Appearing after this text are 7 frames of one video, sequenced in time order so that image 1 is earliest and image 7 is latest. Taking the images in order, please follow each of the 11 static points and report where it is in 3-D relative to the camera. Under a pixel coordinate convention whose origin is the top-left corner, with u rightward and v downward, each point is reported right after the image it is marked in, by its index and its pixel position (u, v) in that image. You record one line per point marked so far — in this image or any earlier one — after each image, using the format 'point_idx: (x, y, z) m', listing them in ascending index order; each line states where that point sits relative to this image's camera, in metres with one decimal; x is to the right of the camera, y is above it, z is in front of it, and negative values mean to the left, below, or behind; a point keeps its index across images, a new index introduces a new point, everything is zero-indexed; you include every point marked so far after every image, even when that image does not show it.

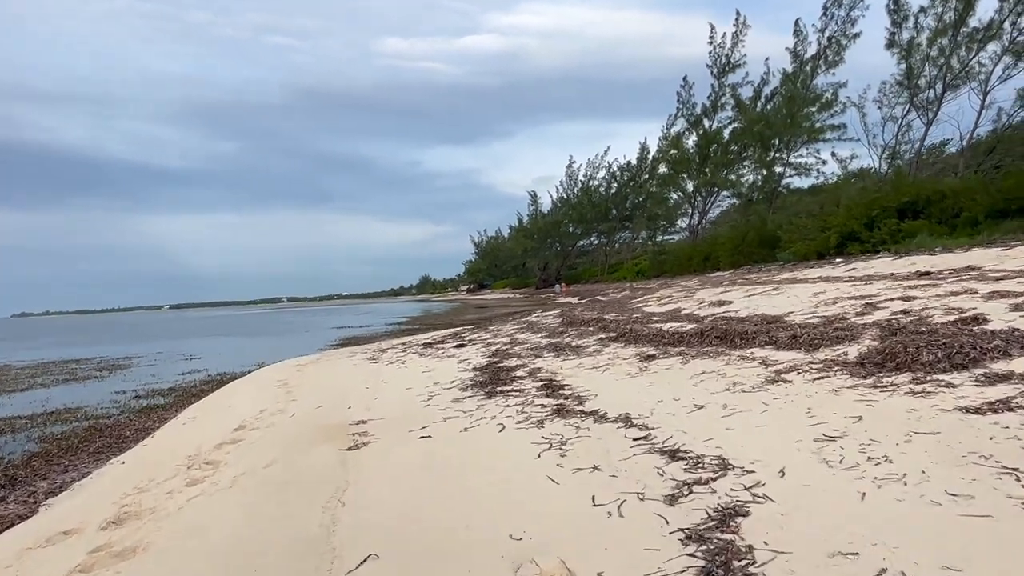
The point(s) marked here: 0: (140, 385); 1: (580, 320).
0: (-8.4, -2.2, +14.8) m
1: (+1.3, -0.6, +13.2) m
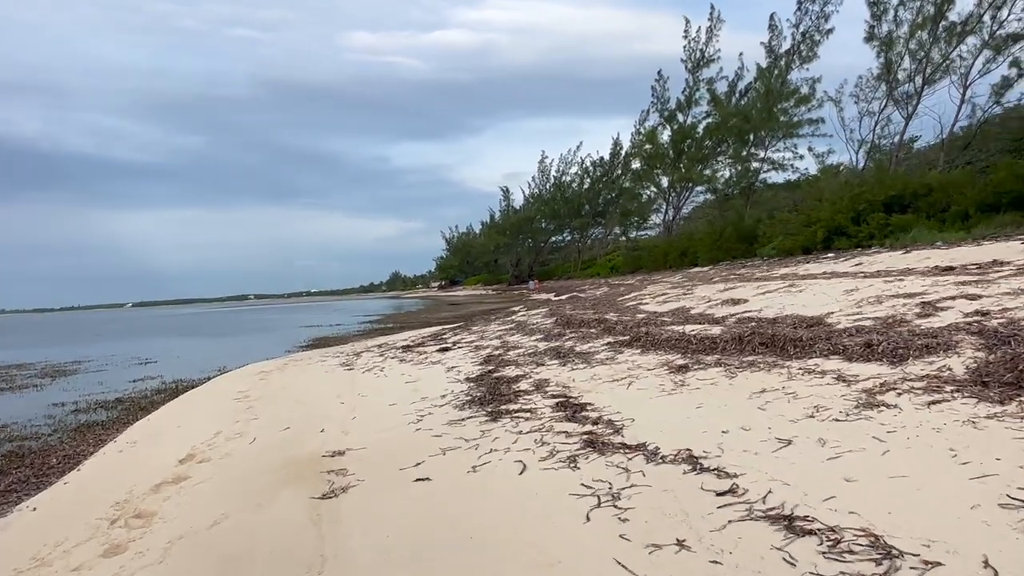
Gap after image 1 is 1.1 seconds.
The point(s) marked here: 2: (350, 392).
0: (-8.6, -2.2, +13.2) m
1: (+1.2, -0.6, +12.0) m
2: (-2.1, -1.4, +8.6) m
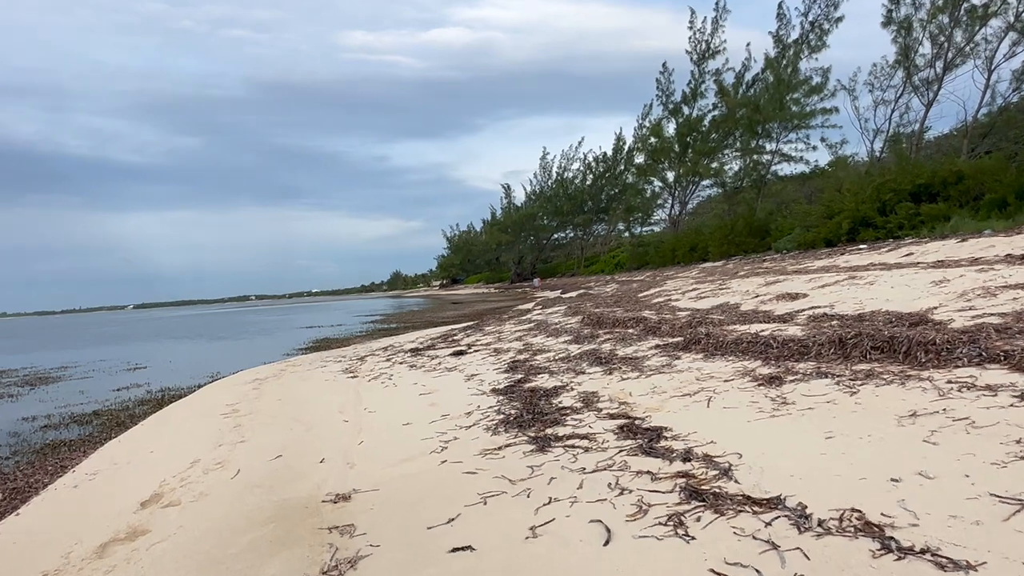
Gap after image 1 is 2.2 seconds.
0: (-8.2, -2.2, +12.0) m
1: (+1.5, -0.5, +10.7) m
2: (-1.8, -1.3, +7.3) m
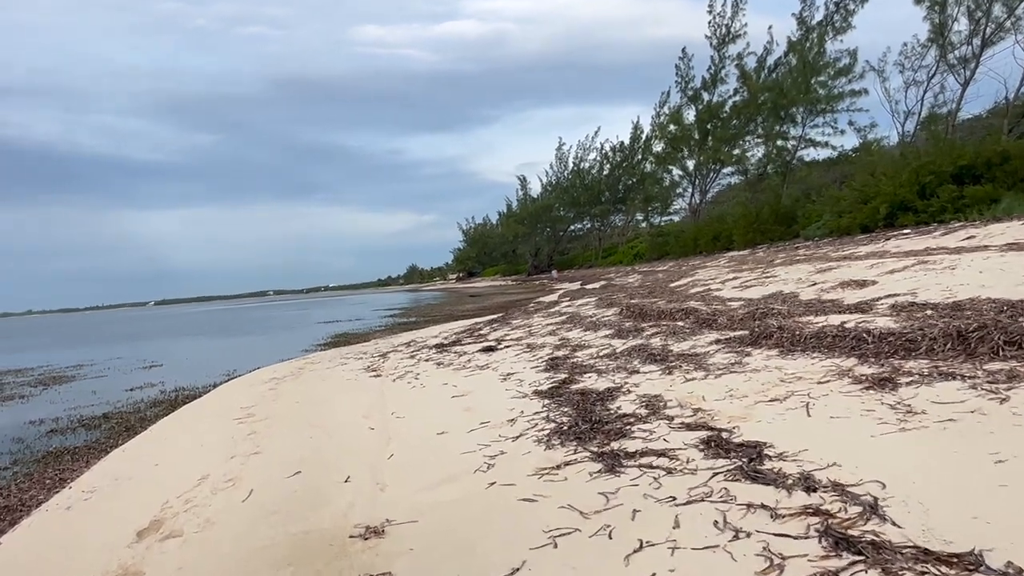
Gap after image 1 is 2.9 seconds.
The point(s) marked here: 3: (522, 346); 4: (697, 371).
0: (-7.7, -2.1, +11.4) m
1: (+2.0, -0.3, +9.9) m
2: (-1.3, -1.2, +6.6) m
3: (+0.1, -0.9, +9.6) m
4: (+1.6, -0.7, +5.7) m
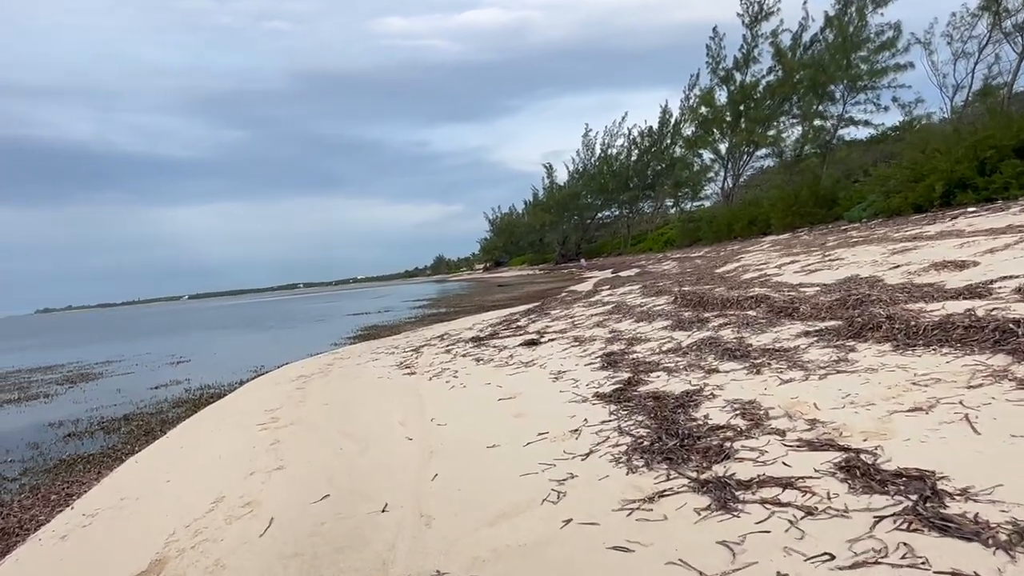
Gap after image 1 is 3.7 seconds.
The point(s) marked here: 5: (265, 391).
0: (-7.0, -2.0, +10.9) m
1: (+2.6, -0.1, +9.0) m
2: (-0.8, -1.1, +5.8) m
3: (+0.7, -0.7, +8.8) m
4: (+2.0, -0.6, +4.8) m
5: (-3.5, -1.5, +9.3) m
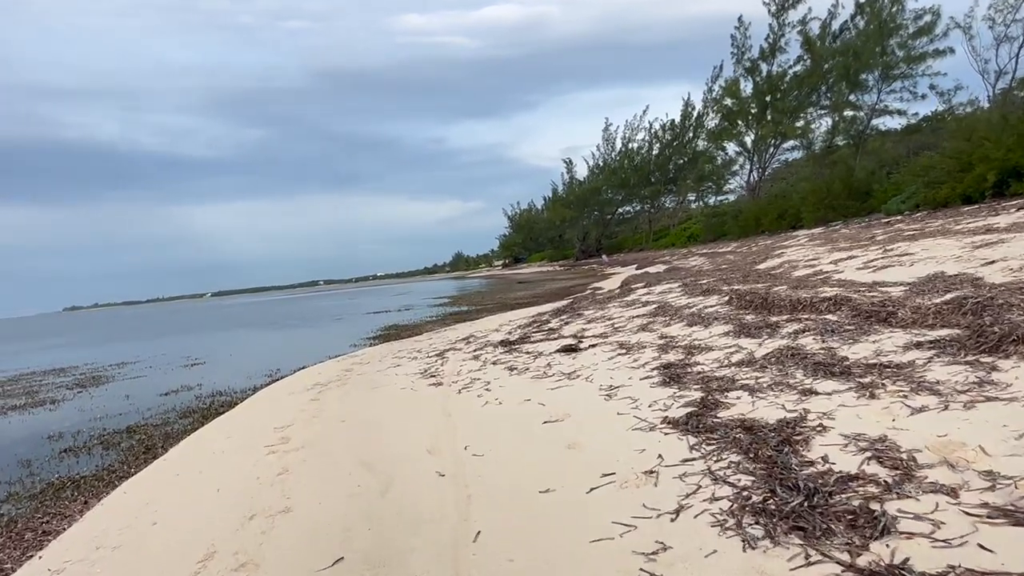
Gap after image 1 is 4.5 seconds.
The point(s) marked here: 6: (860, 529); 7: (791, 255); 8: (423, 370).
0: (-6.5, -2.0, +10.2) m
1: (+3.1, -0.1, +8.0) m
2: (-0.5, -1.2, +4.9) m
3: (+1.2, -0.7, +7.8) m
4: (+2.4, -0.6, +3.8) m
5: (-3.0, -1.5, +8.5) m
6: (+1.3, -0.9, +2.6) m
7: (+7.3, +0.9, +17.1) m
8: (-1.2, -1.1, +9.2) m
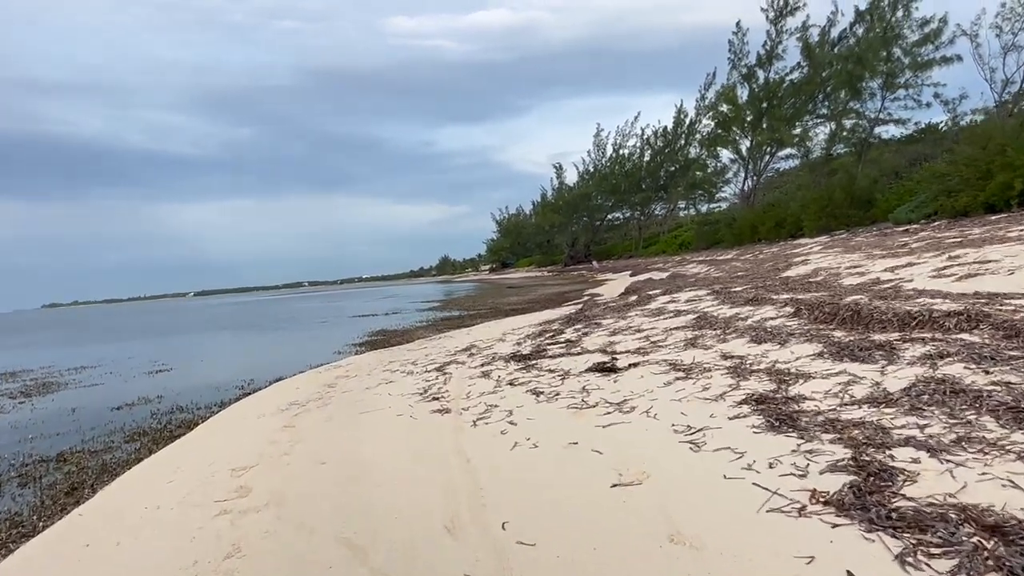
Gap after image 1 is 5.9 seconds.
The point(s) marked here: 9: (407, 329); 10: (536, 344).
0: (-6.3, -2.0, +8.5) m
1: (+3.3, -0.2, +6.5) m
2: (-0.2, -1.2, +3.4) m
3: (+1.4, -0.8, +6.3) m
4: (+2.7, -0.7, +2.3) m
5: (-2.8, -1.5, +6.9) m
6: (+1.7, -1.0, +1.0) m
7: (+7.3, +0.6, +15.7) m
8: (-1.0, -1.2, +7.6) m
9: (-3.0, -1.2, +19.4) m
10: (+0.3, -0.8, +10.0) m
